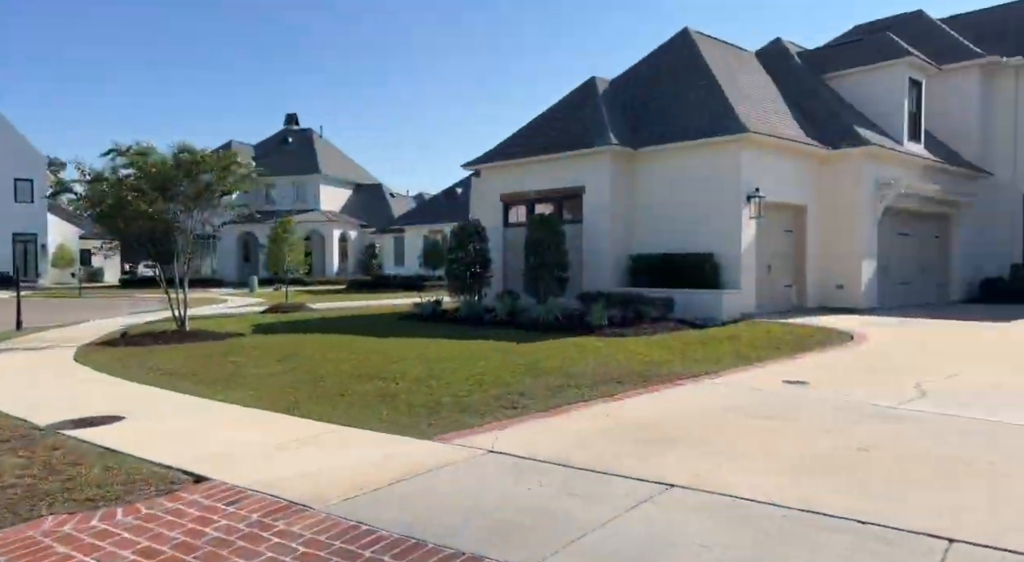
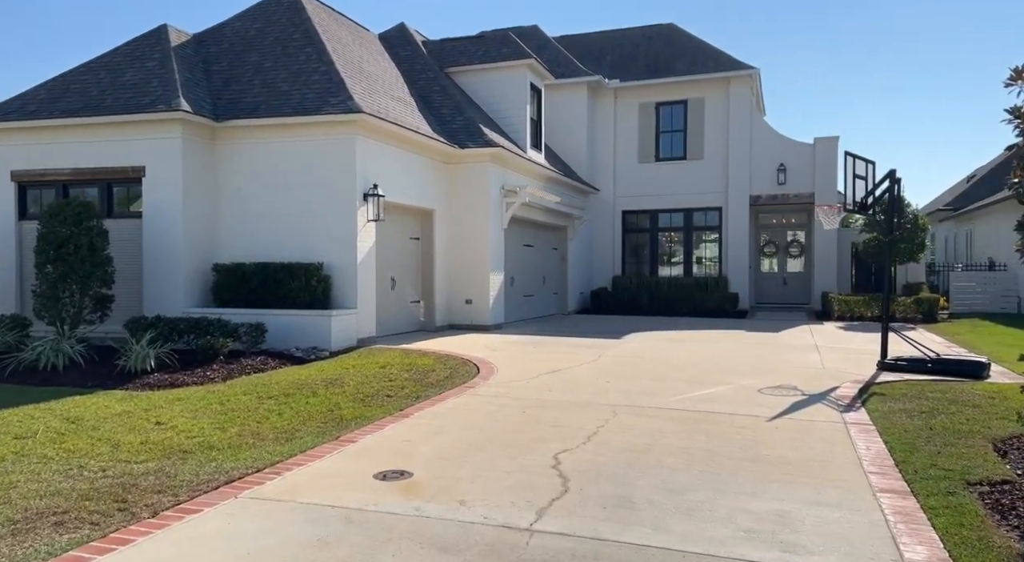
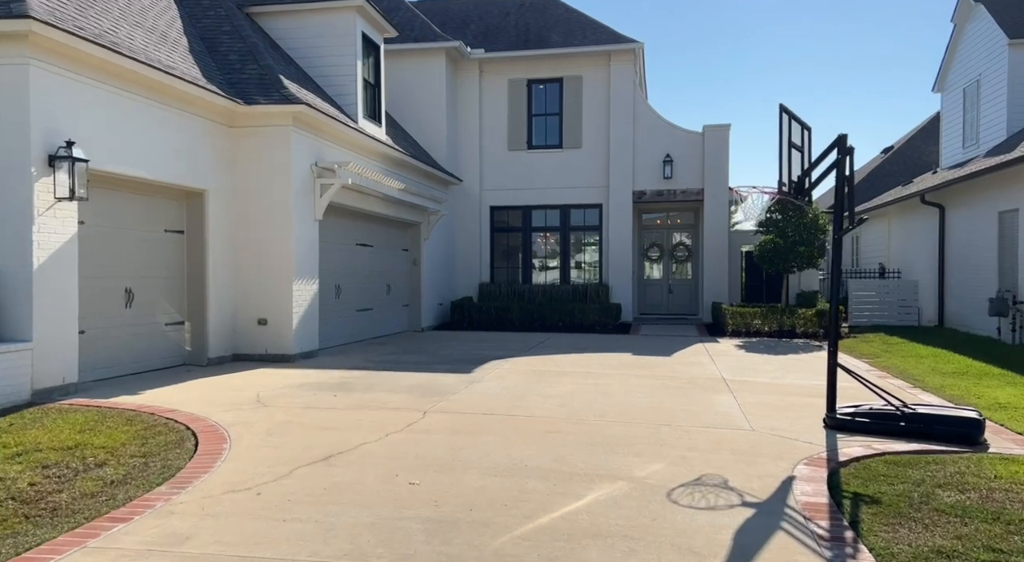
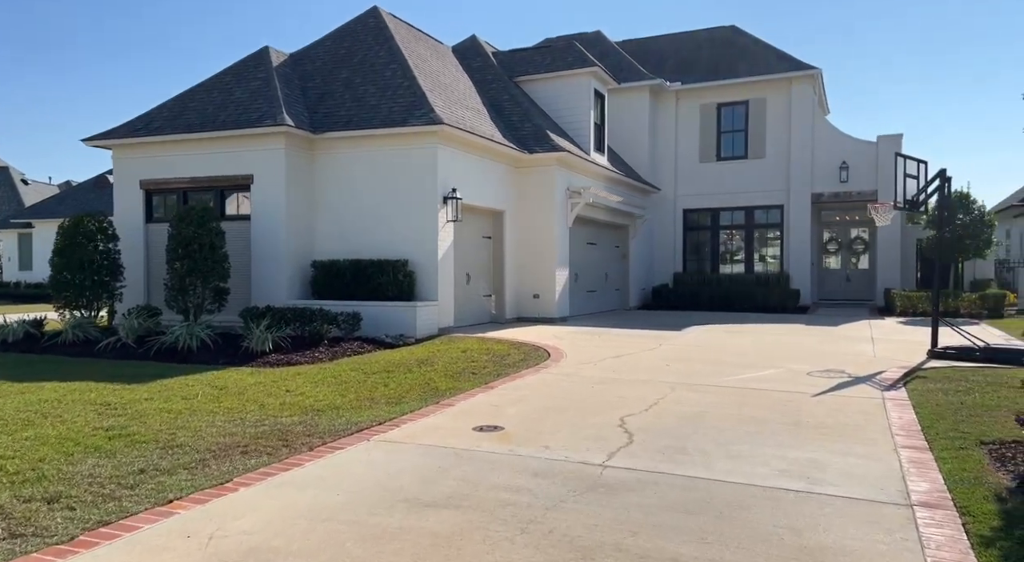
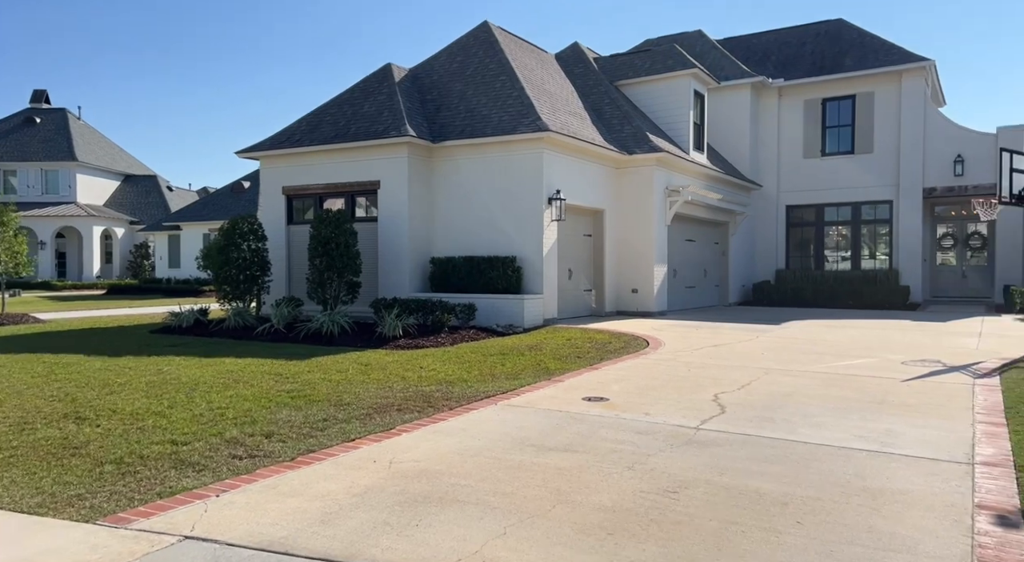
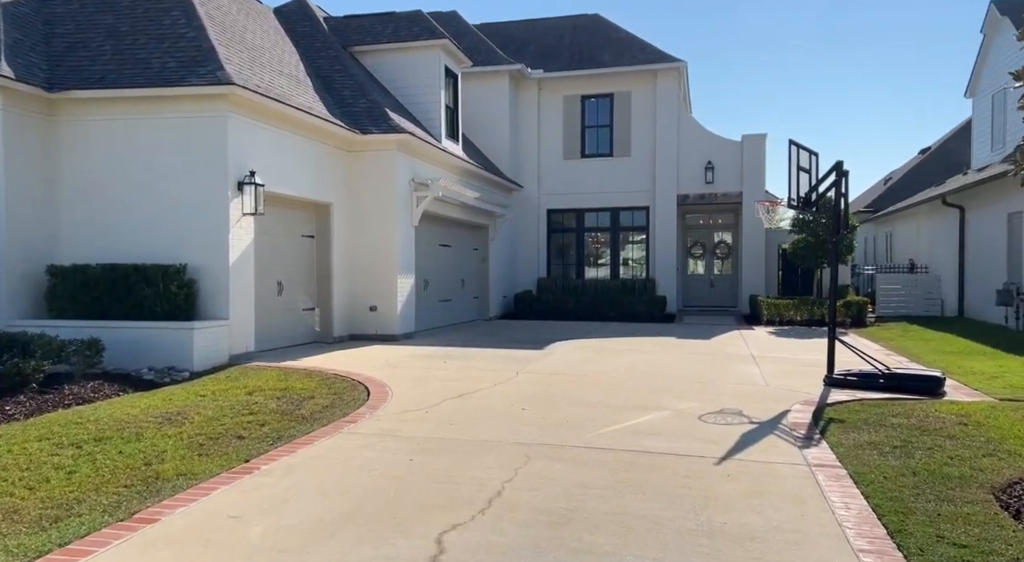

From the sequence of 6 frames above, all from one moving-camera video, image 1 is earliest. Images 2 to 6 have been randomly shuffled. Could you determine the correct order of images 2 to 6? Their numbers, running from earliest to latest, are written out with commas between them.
5, 4, 2, 6, 3
